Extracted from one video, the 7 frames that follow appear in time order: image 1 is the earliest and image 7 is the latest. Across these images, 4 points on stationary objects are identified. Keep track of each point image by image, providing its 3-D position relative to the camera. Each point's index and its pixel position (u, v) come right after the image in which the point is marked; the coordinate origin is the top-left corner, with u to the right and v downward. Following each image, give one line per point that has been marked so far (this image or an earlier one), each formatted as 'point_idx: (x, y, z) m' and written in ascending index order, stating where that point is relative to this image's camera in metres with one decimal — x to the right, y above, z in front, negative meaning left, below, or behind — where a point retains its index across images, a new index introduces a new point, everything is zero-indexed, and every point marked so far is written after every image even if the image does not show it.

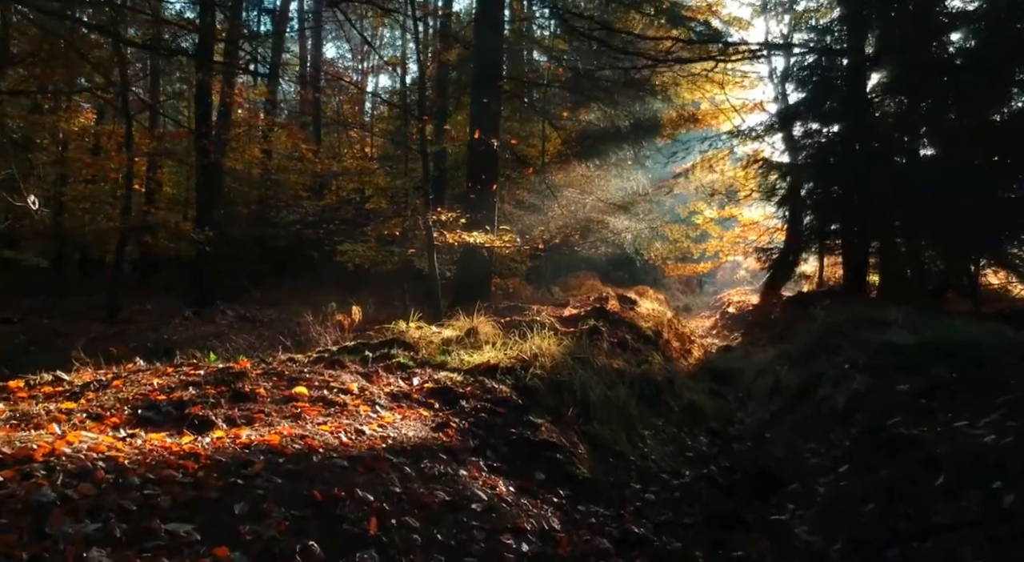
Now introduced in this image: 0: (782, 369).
0: (+3.1, -1.0, +10.7) m
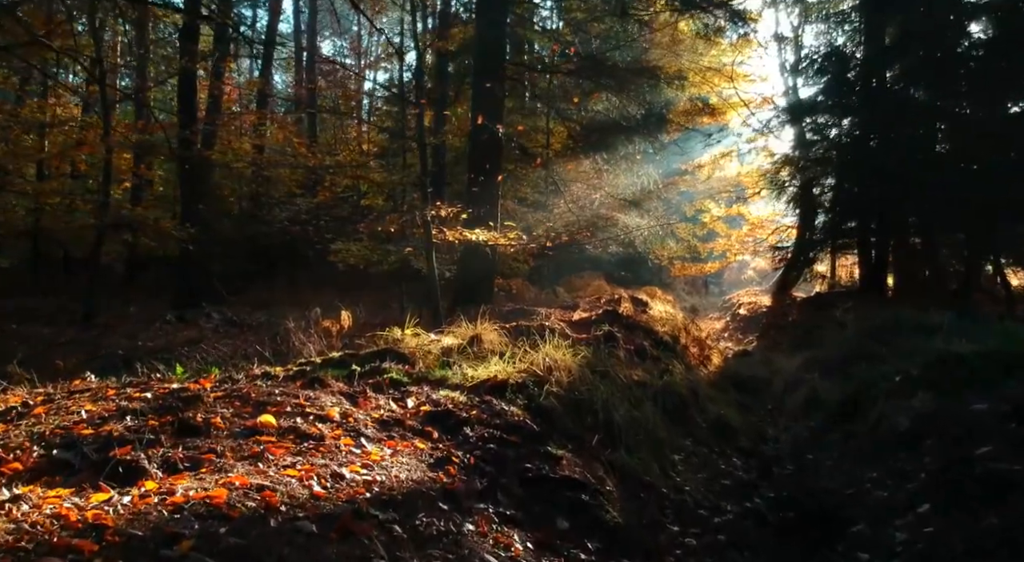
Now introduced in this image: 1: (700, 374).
0: (+3.2, -1.0, +9.8) m
1: (+2.0, -1.0, +9.8) m
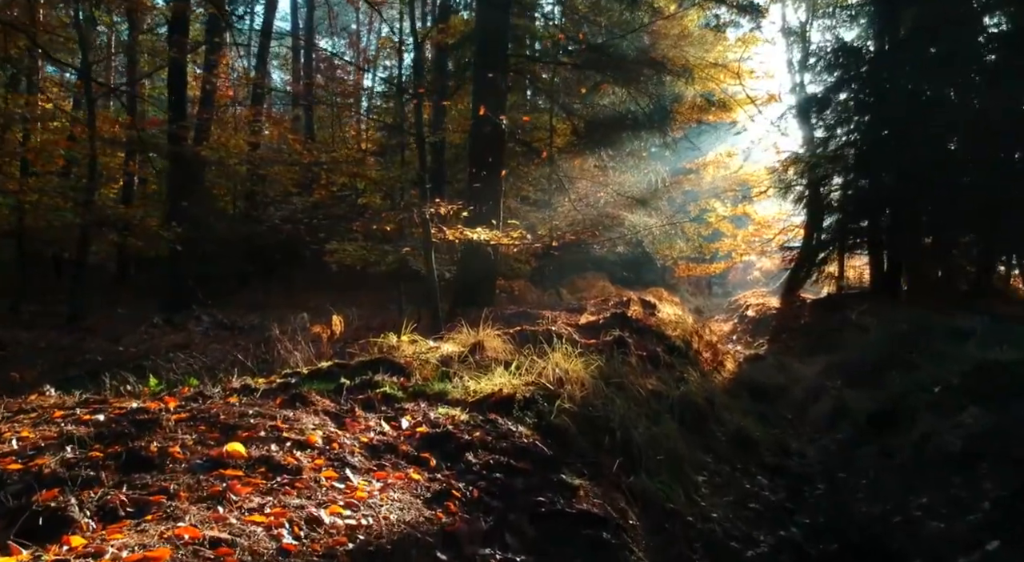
0: (+3.2, -1.1, +9.2) m
1: (+2.0, -1.0, +9.3) m
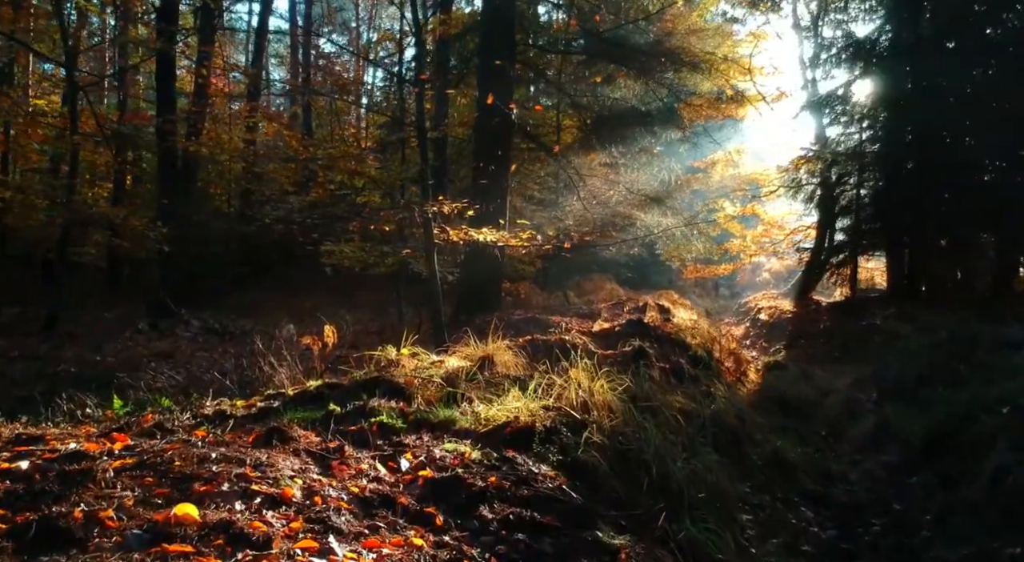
0: (+3.3, -1.1, +8.5) m
1: (+2.1, -1.0, +8.5) m
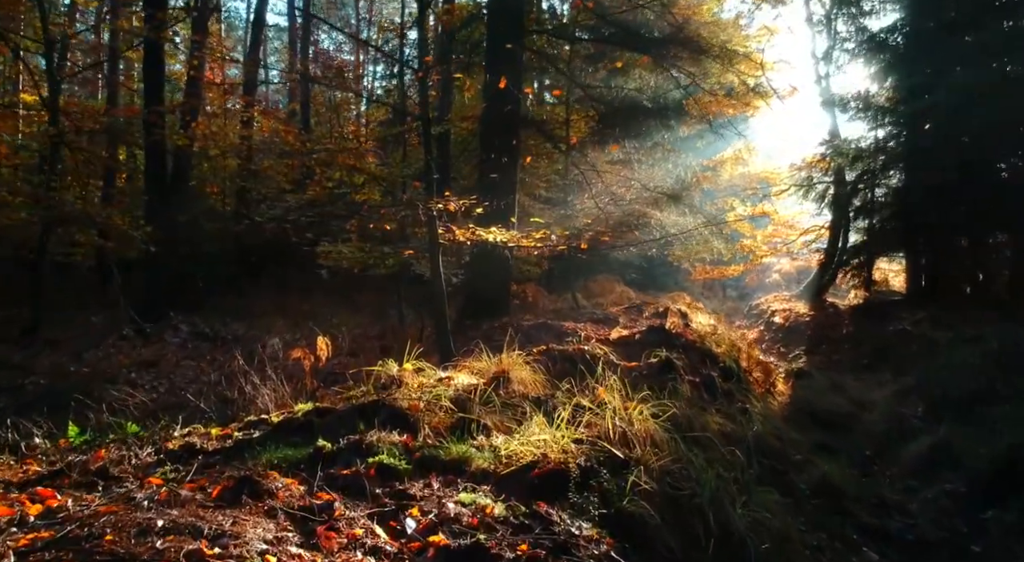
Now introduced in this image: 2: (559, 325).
0: (+3.4, -1.1, +7.7) m
1: (+2.2, -1.1, +7.8) m
2: (+0.5, -0.5, +9.8) m
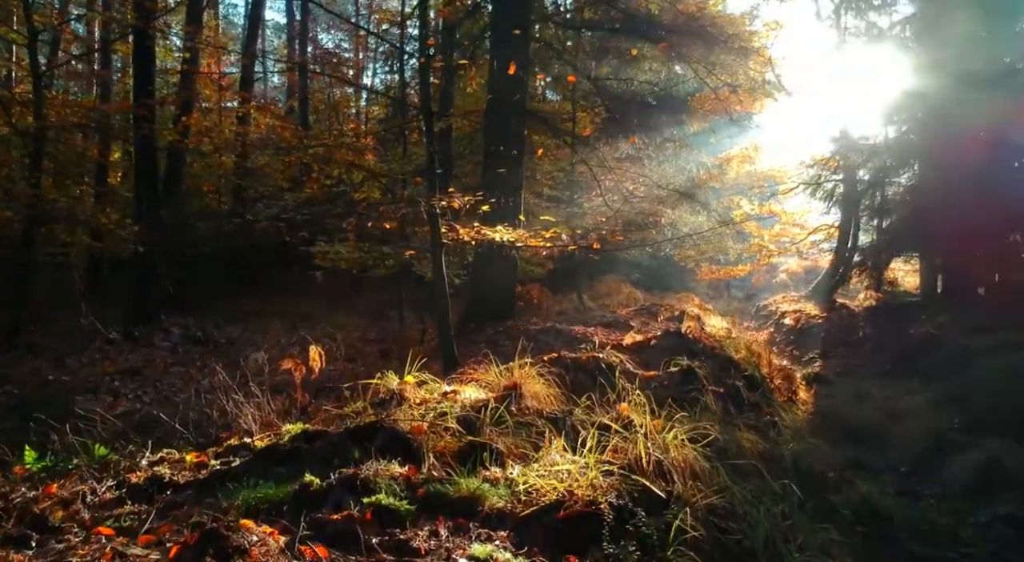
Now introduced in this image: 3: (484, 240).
0: (+3.5, -1.2, +7.2) m
1: (+2.3, -1.1, +7.3) m
2: (+0.6, -0.5, +9.3) m
3: (-0.3, +0.4, +9.0) m
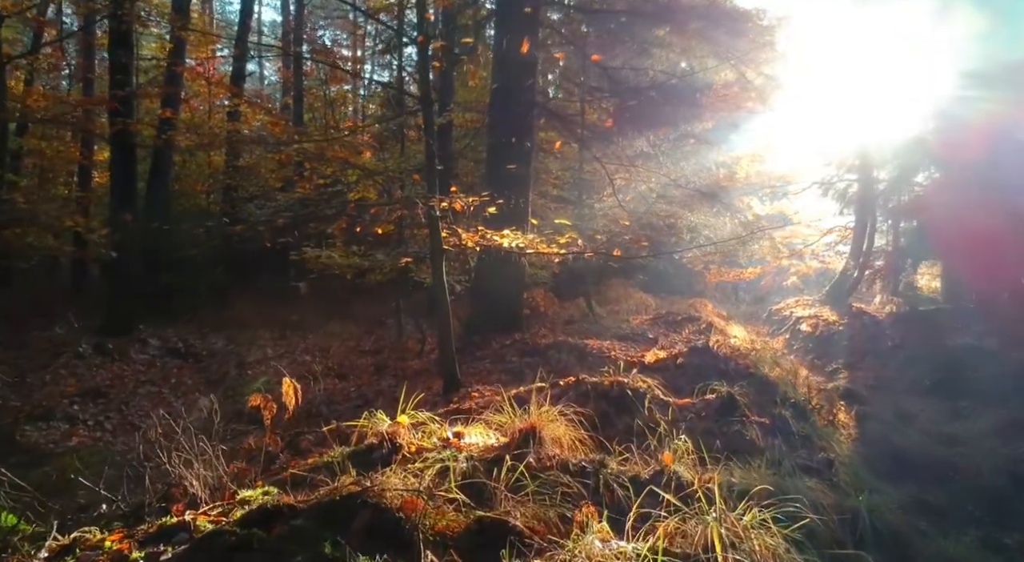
0: (+3.5, -1.2, +6.3) m
1: (+2.3, -1.2, +6.4) m
2: (+0.6, -0.6, +8.4) m
3: (-0.2, +0.3, +8.1) m
